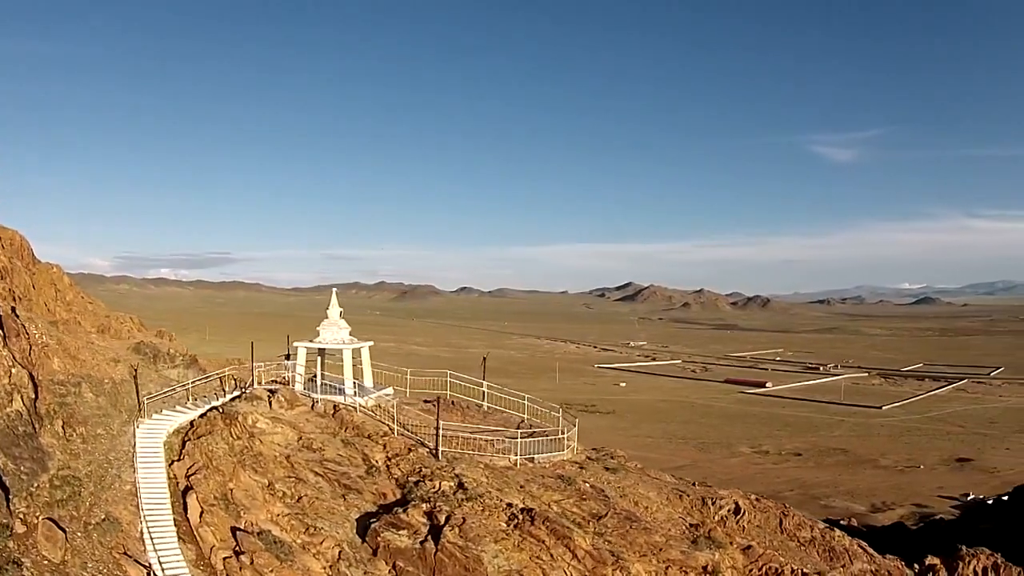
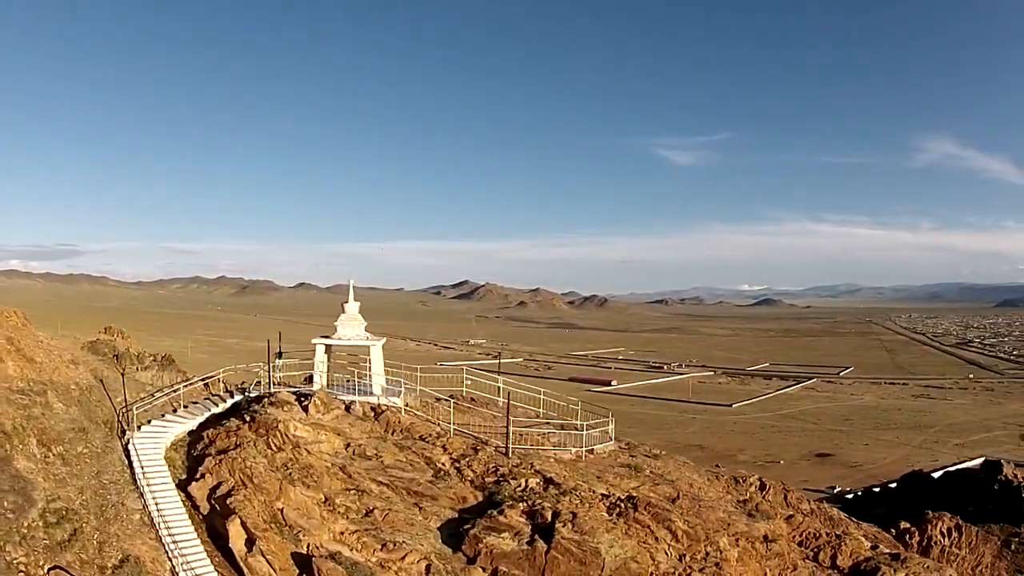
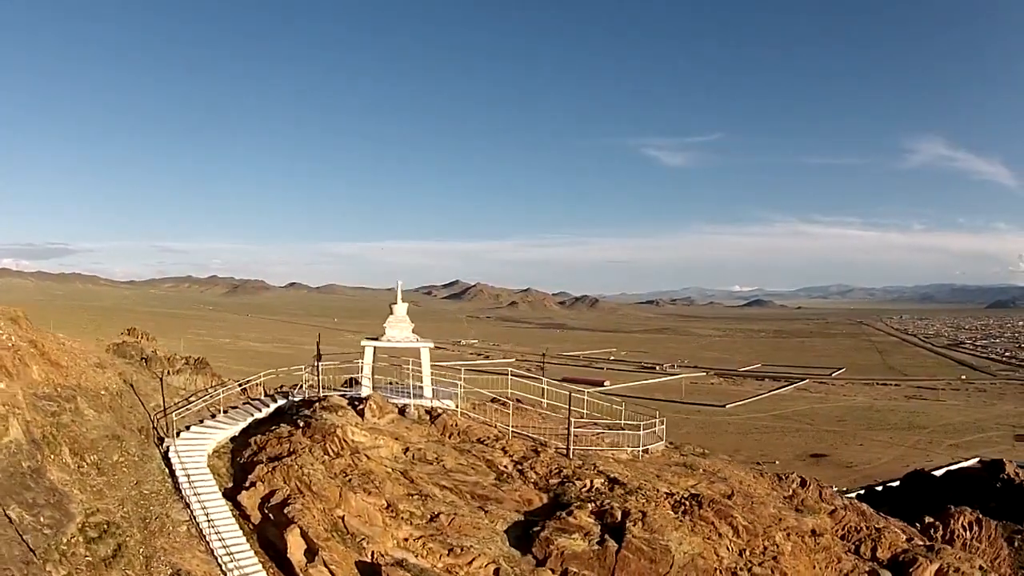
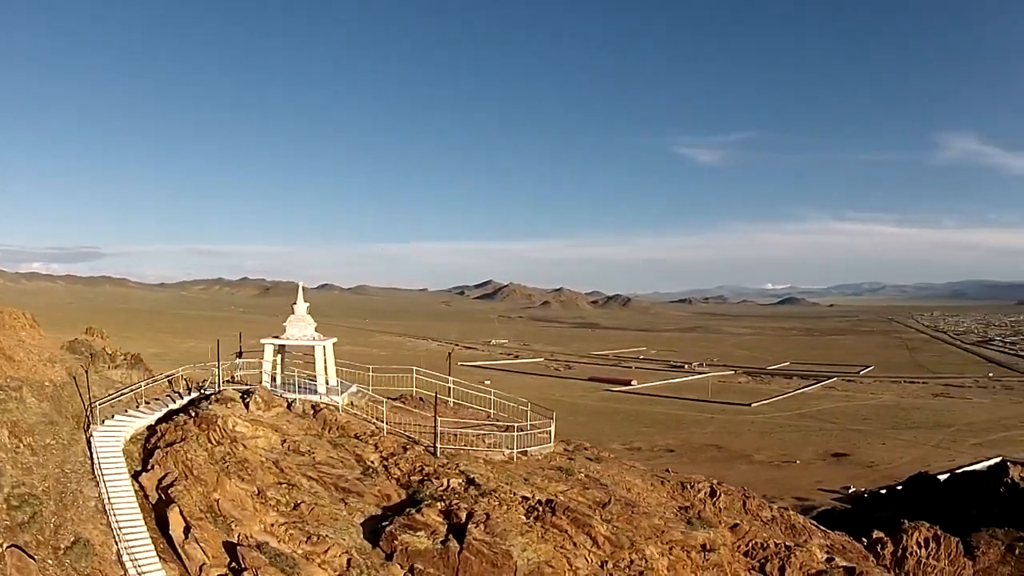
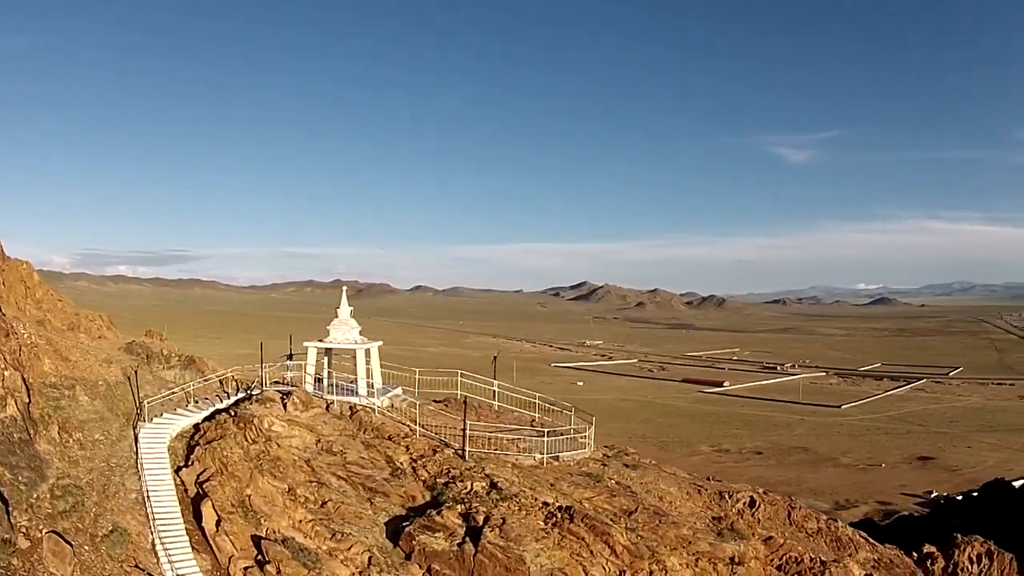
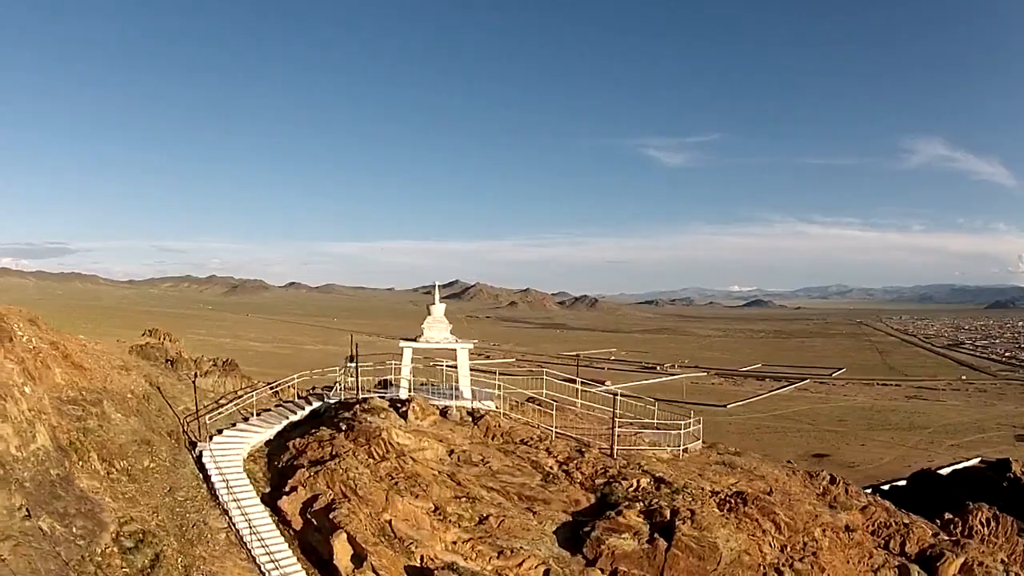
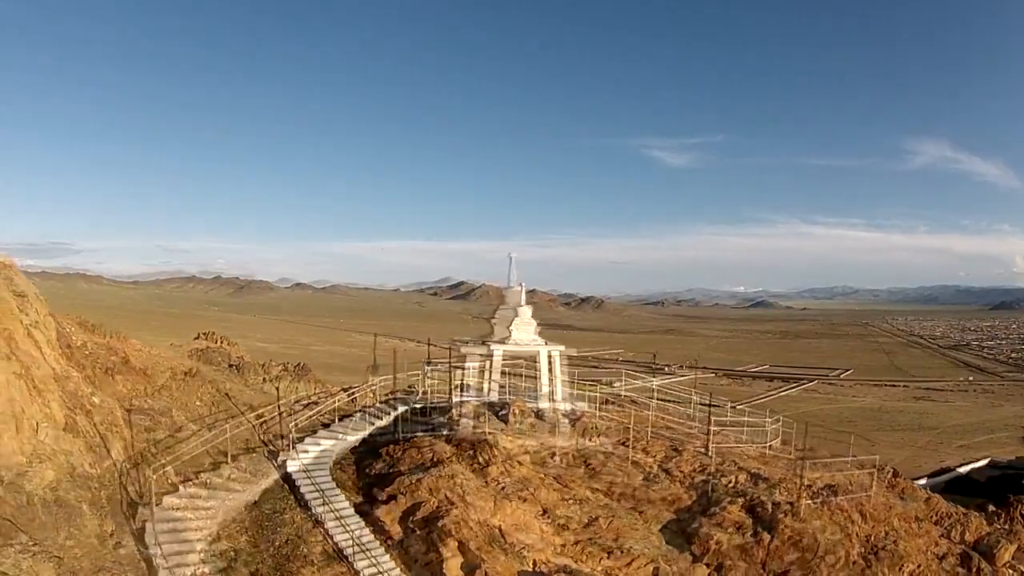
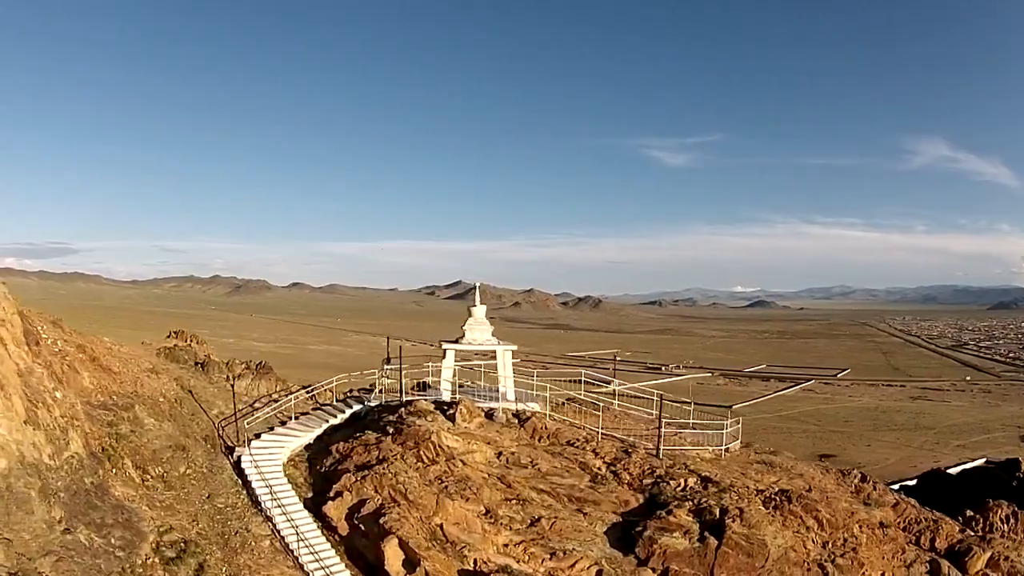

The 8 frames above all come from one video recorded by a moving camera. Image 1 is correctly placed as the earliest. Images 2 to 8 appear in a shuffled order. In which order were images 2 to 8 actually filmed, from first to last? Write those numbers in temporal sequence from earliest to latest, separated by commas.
5, 4, 2, 3, 6, 8, 7
